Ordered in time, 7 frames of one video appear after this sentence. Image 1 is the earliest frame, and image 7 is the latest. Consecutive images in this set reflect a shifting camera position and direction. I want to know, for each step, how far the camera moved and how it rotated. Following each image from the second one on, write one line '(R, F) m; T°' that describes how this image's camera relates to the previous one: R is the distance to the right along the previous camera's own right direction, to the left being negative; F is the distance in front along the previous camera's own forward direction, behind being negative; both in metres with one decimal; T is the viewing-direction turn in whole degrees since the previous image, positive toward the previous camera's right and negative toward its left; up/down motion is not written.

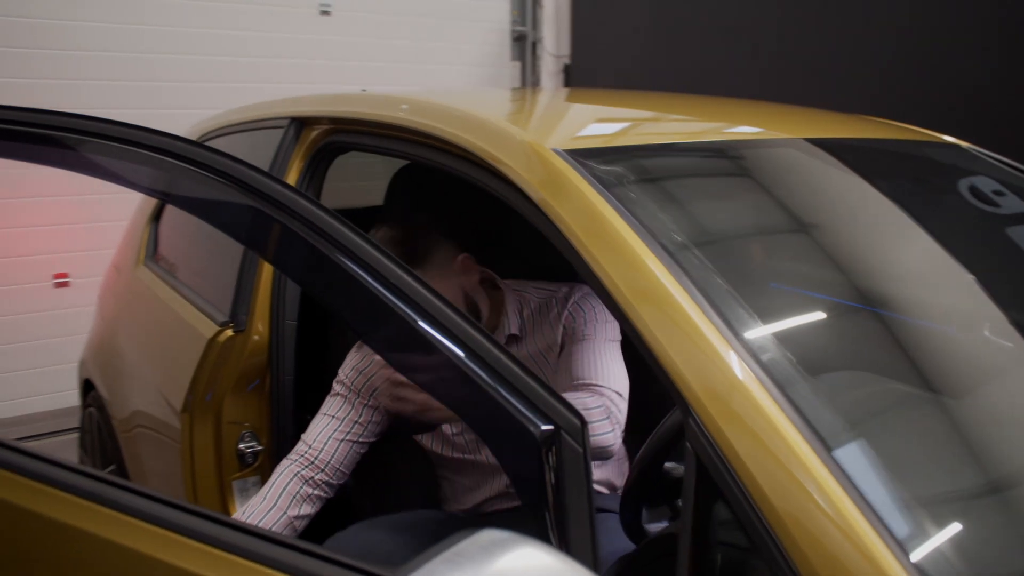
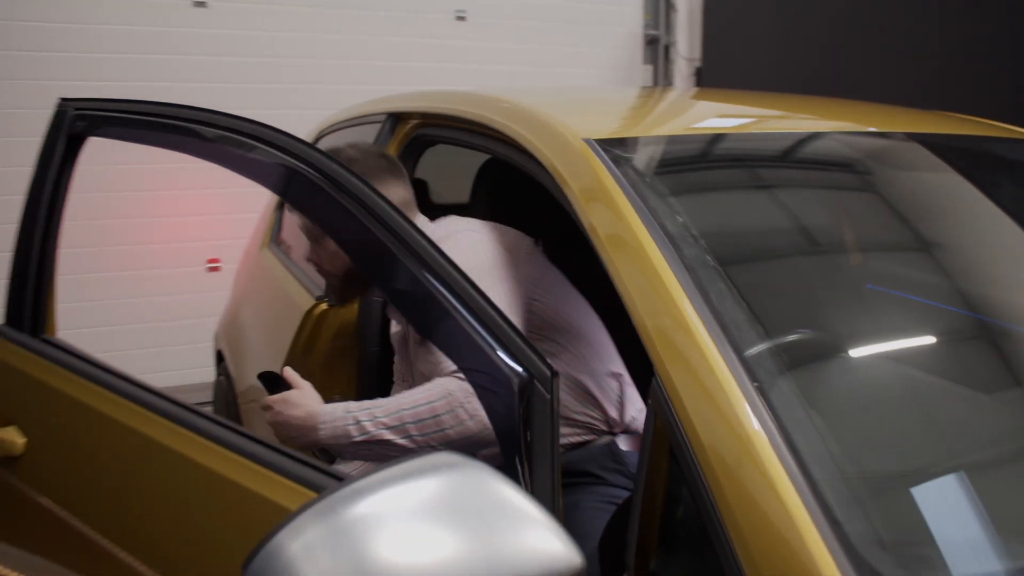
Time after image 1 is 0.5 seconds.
(+0.2, -0.1) m; -10°
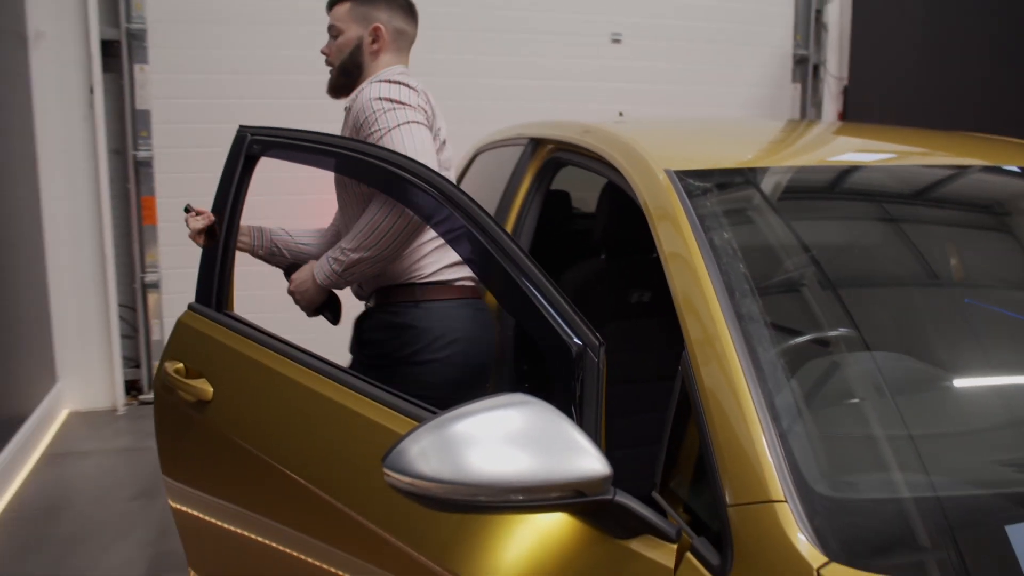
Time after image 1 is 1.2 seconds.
(+0.1, -0.4) m; -10°
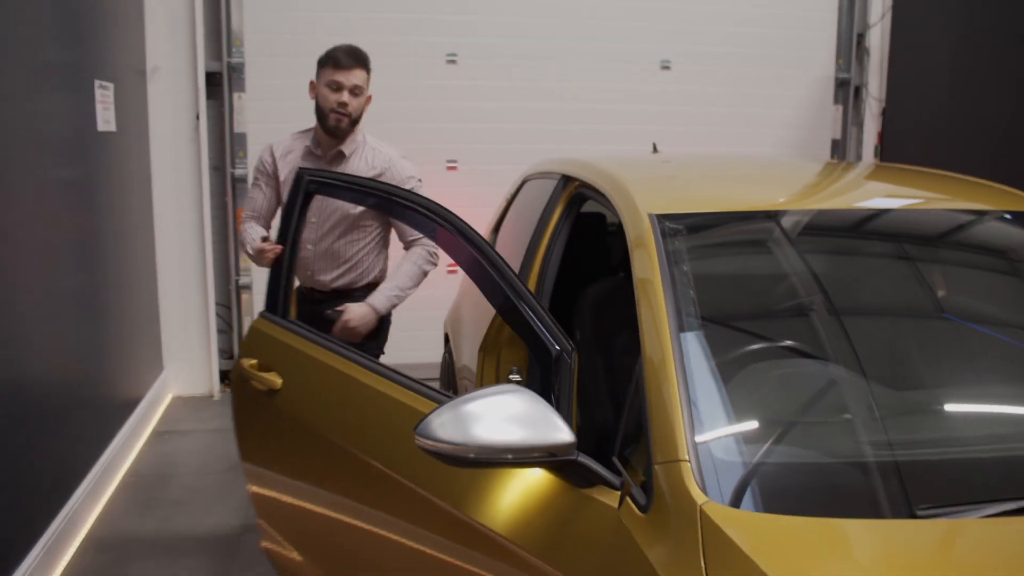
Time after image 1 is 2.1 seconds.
(+0.1, -0.5) m; -5°
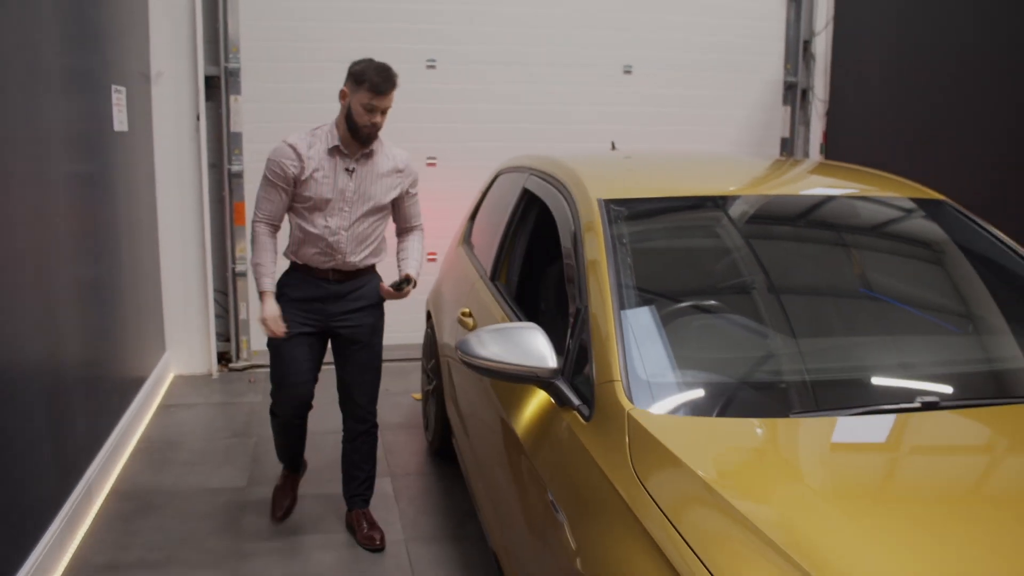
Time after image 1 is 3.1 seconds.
(0.0, -0.5) m; +1°
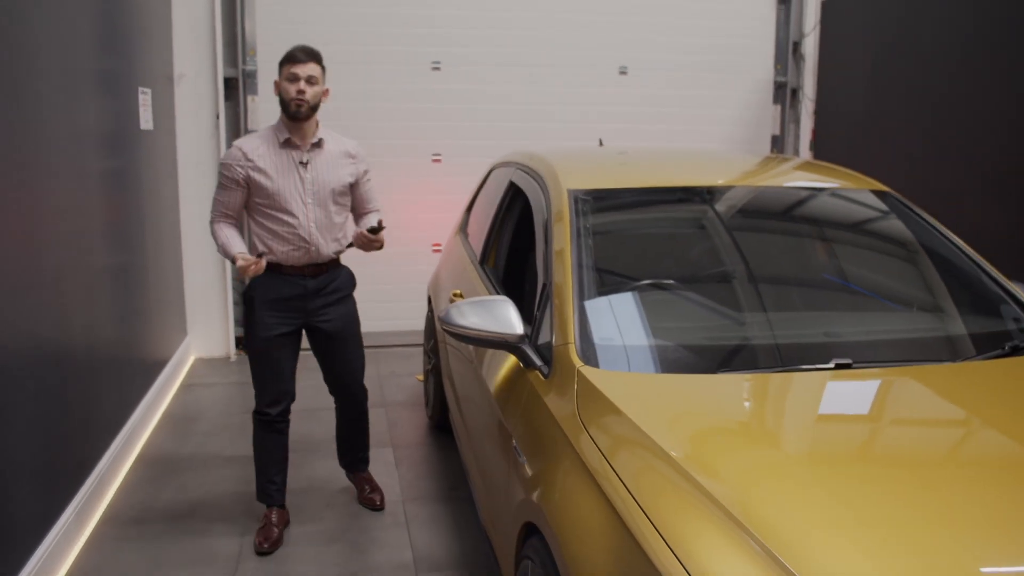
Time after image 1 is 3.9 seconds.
(+0.1, -0.3) m; -1°
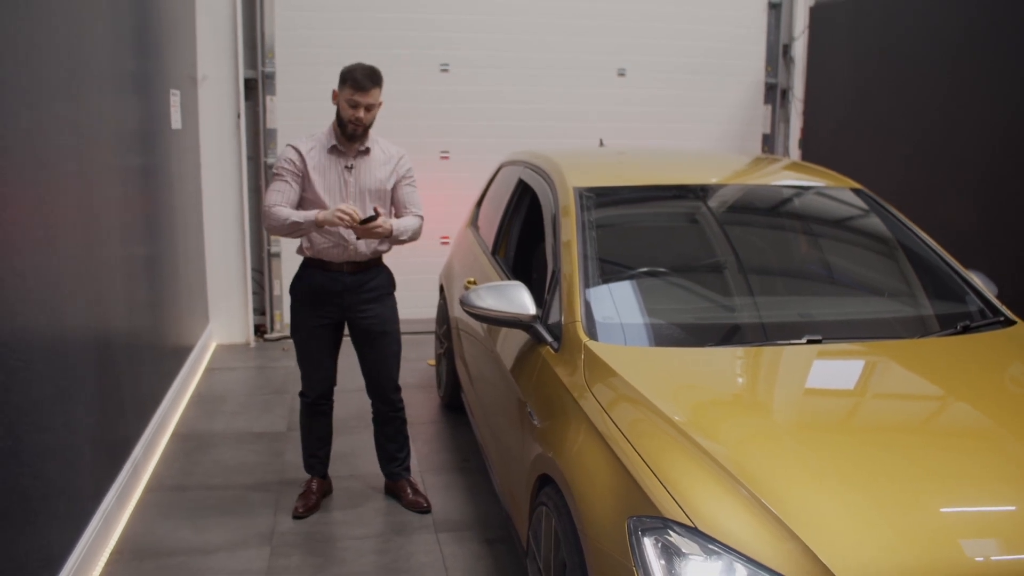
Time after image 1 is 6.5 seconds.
(-0.1, -0.3) m; 0°
